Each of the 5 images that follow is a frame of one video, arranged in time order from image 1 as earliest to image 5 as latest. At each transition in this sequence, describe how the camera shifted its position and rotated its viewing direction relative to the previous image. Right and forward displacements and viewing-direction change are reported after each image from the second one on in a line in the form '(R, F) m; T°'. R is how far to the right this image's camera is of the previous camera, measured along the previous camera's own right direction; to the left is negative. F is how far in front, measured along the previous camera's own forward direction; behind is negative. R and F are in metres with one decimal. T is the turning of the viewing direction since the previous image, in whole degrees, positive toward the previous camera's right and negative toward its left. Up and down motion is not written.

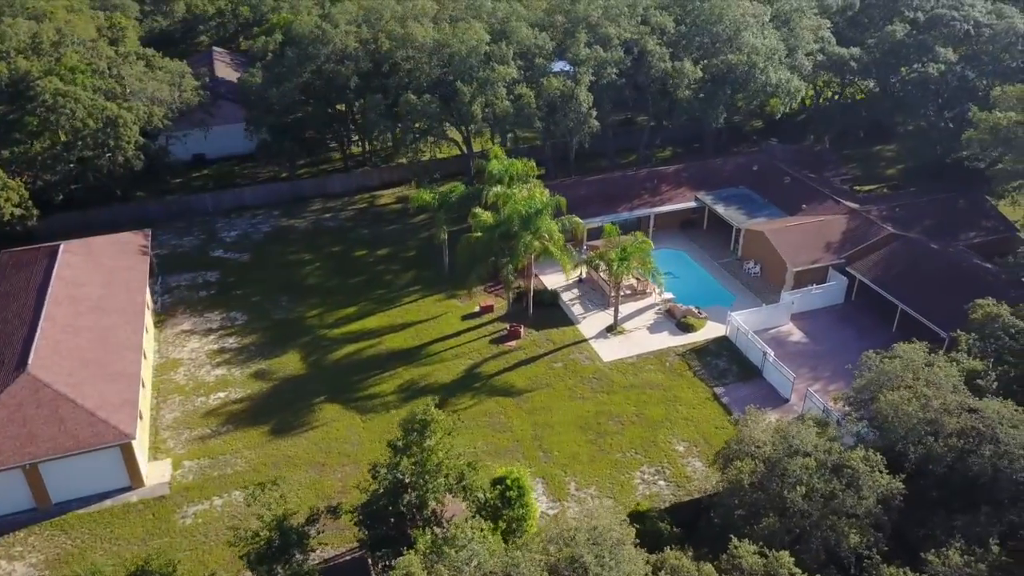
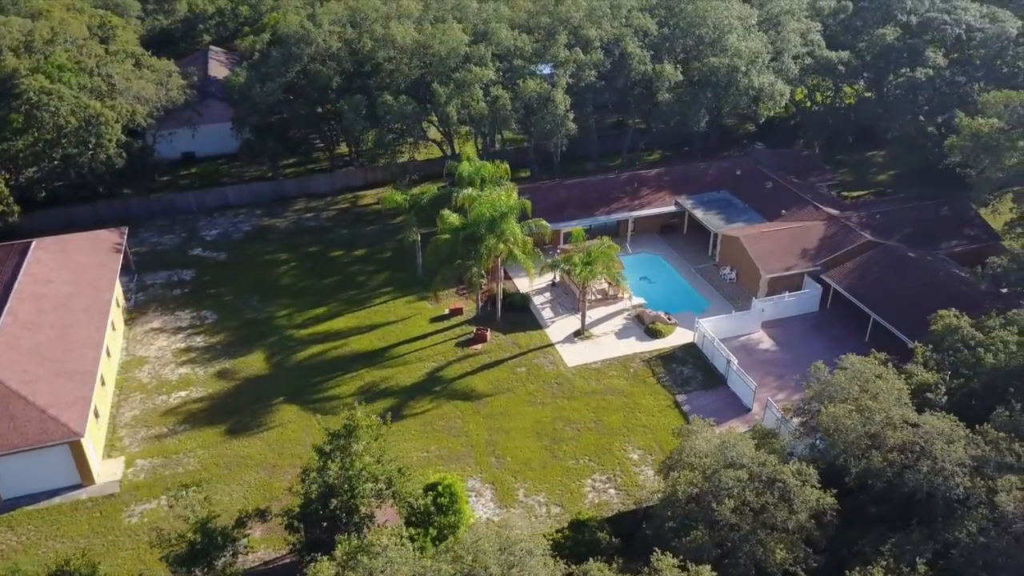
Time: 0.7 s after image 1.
(+2.2, +0.2) m; -1°
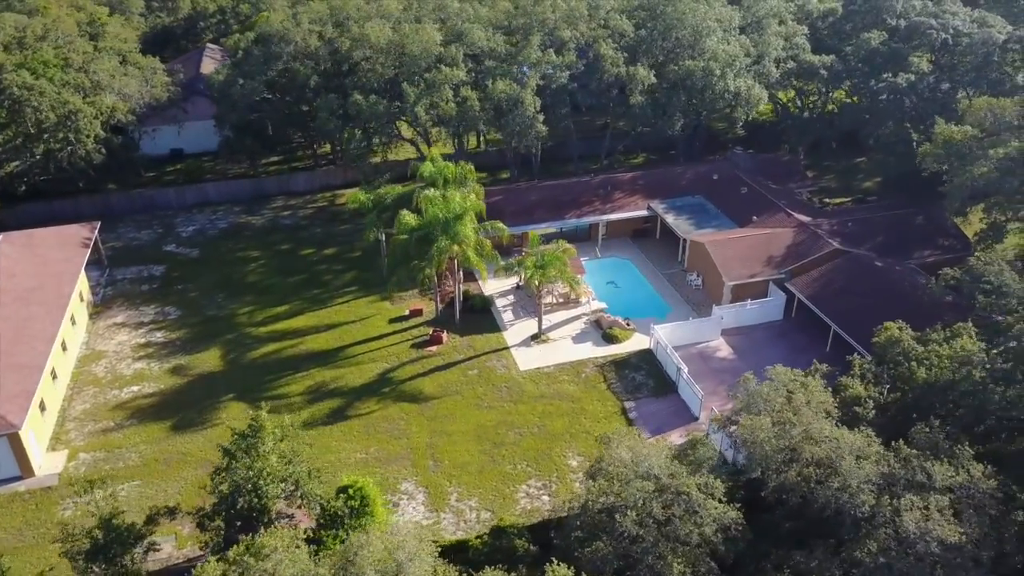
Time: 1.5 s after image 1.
(+2.8, +0.2) m; -2°
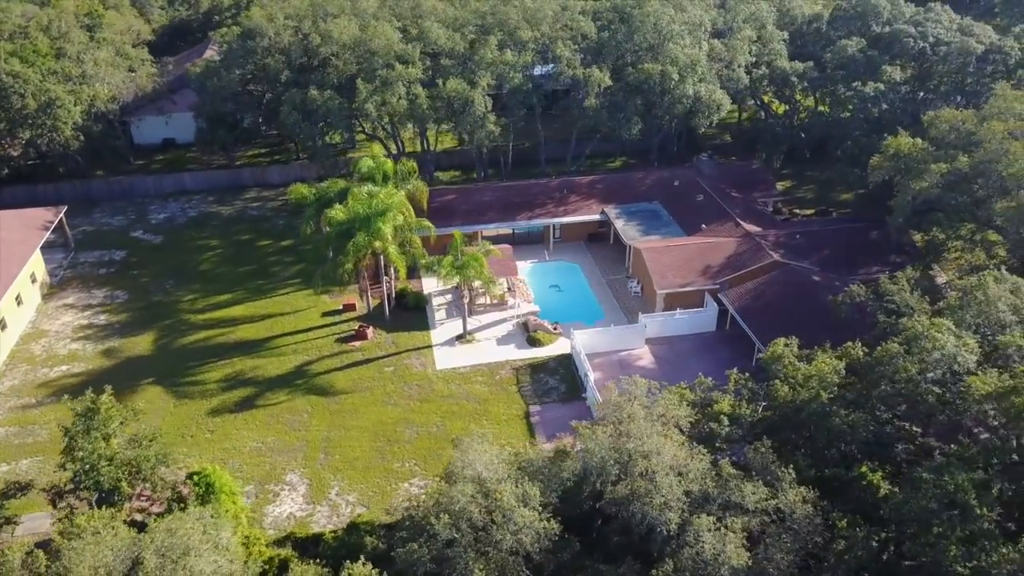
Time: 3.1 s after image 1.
(+5.3, +0.2) m; -4°
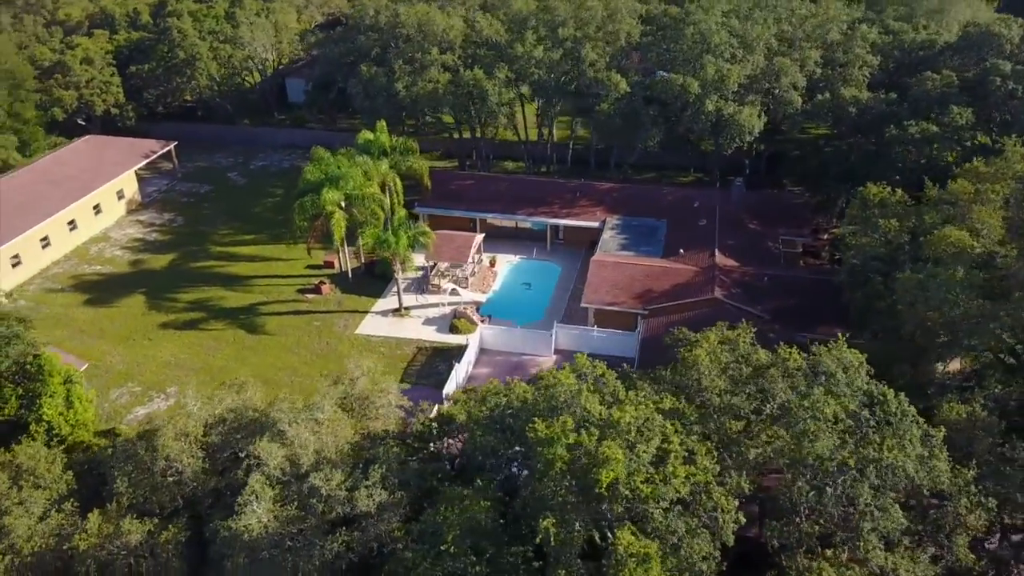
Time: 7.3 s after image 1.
(+13.6, +1.9) m; -20°
